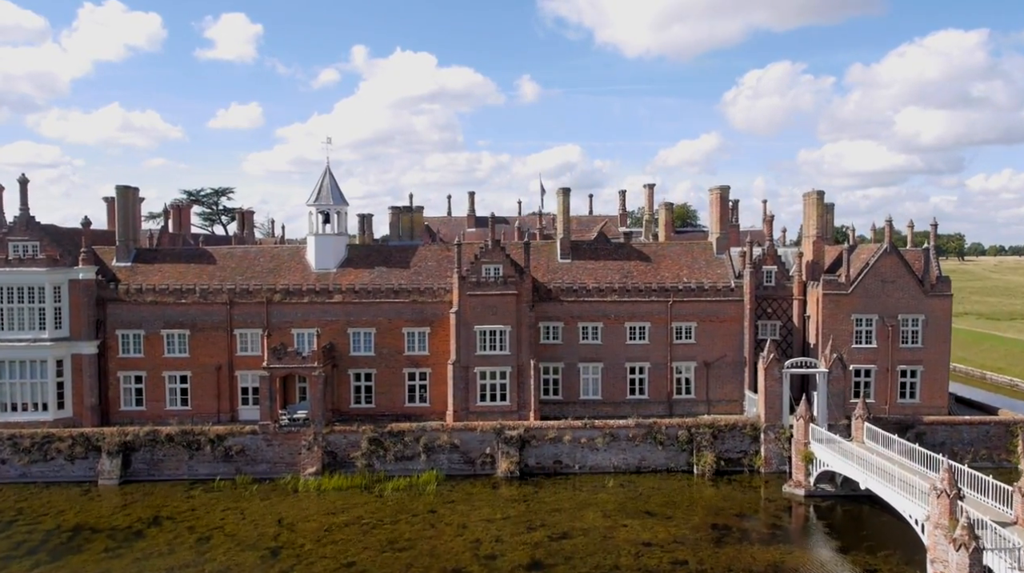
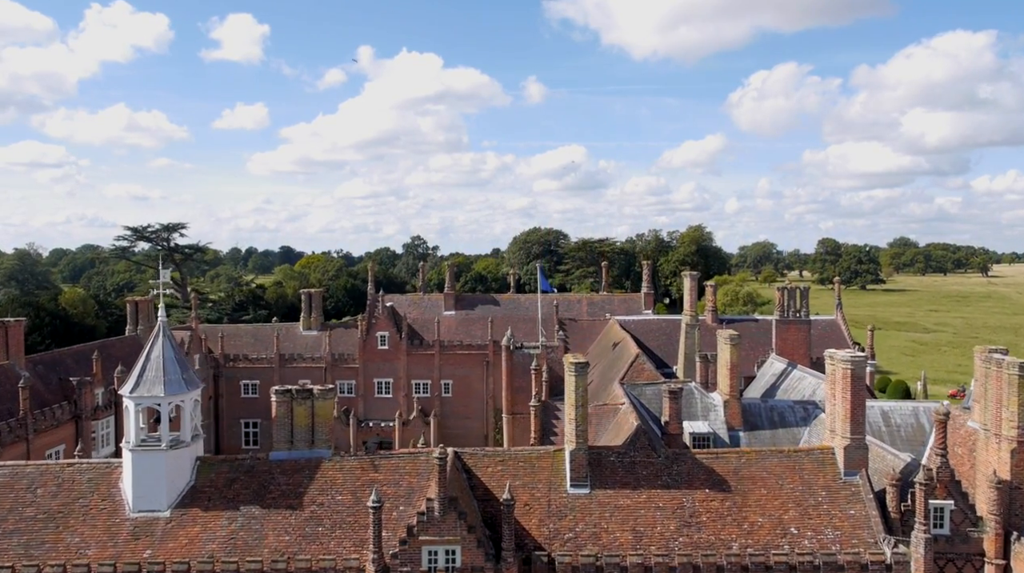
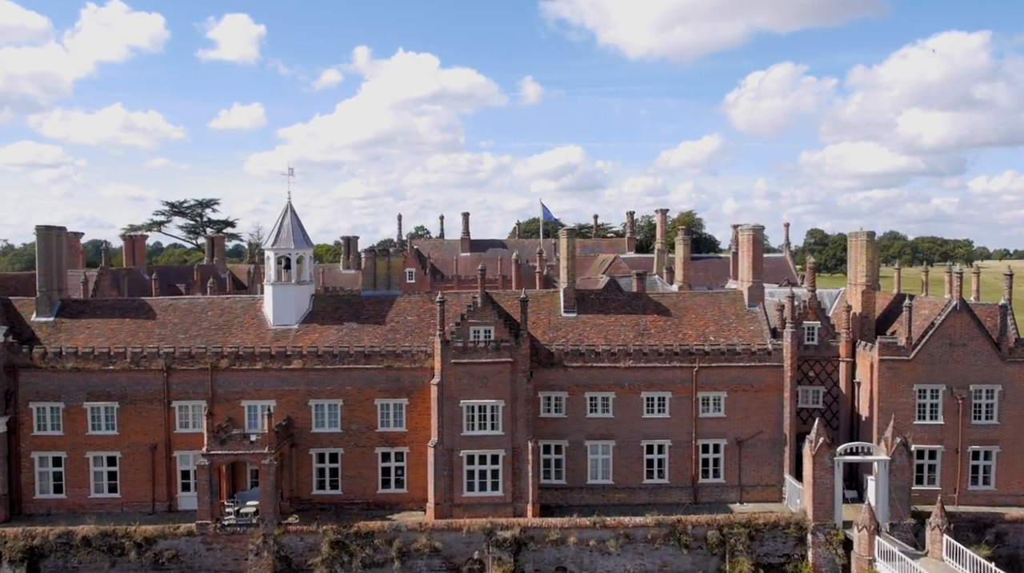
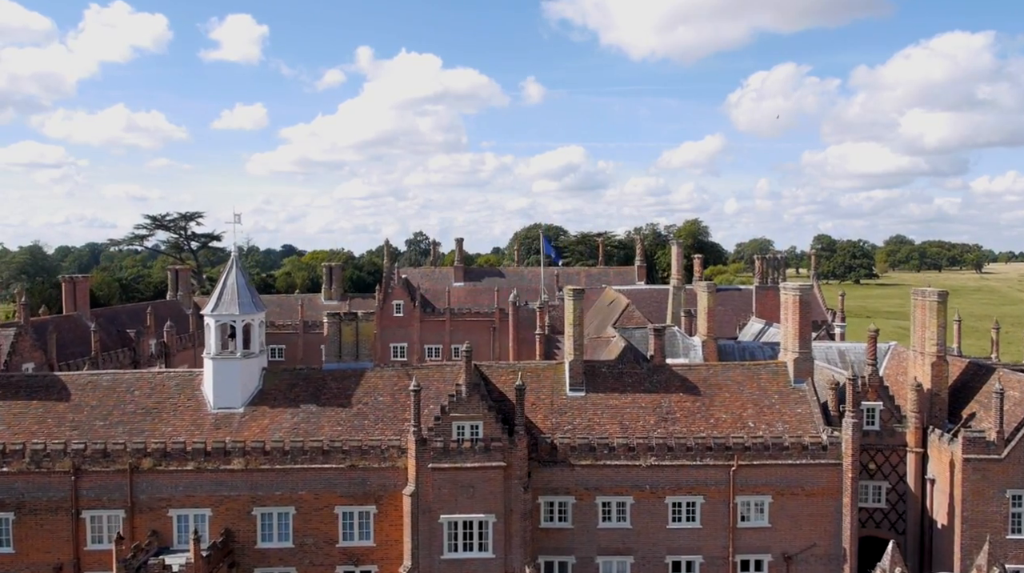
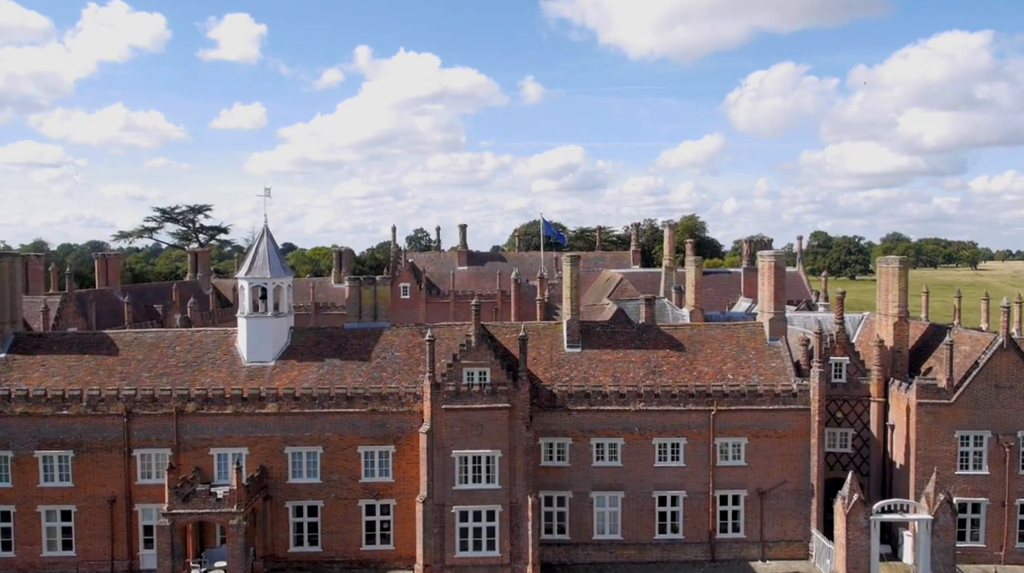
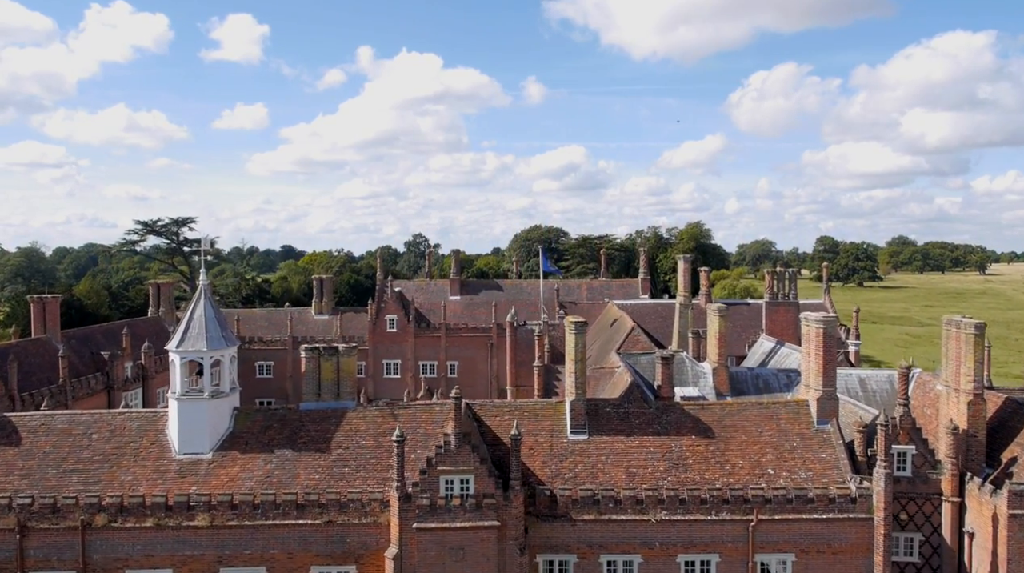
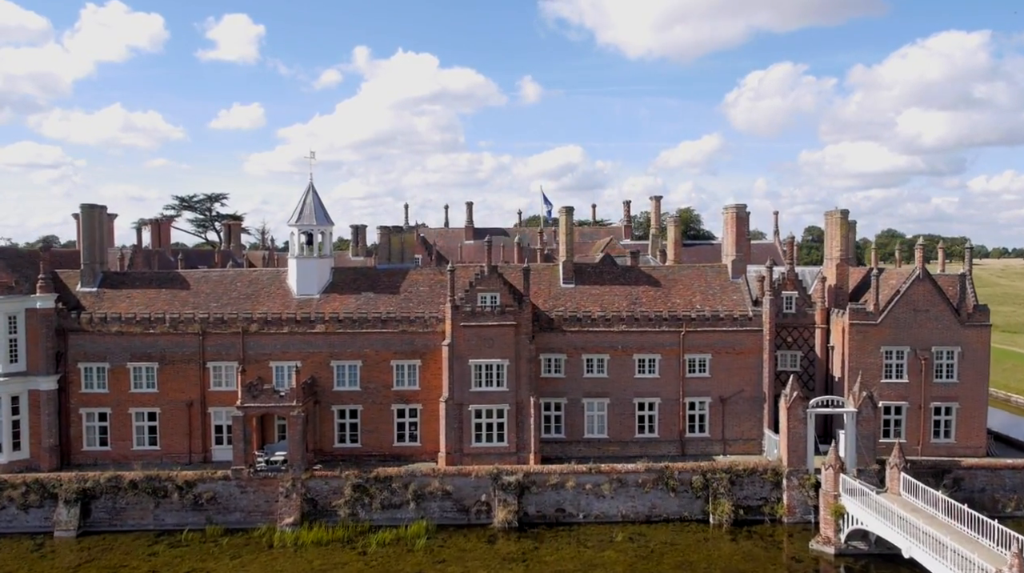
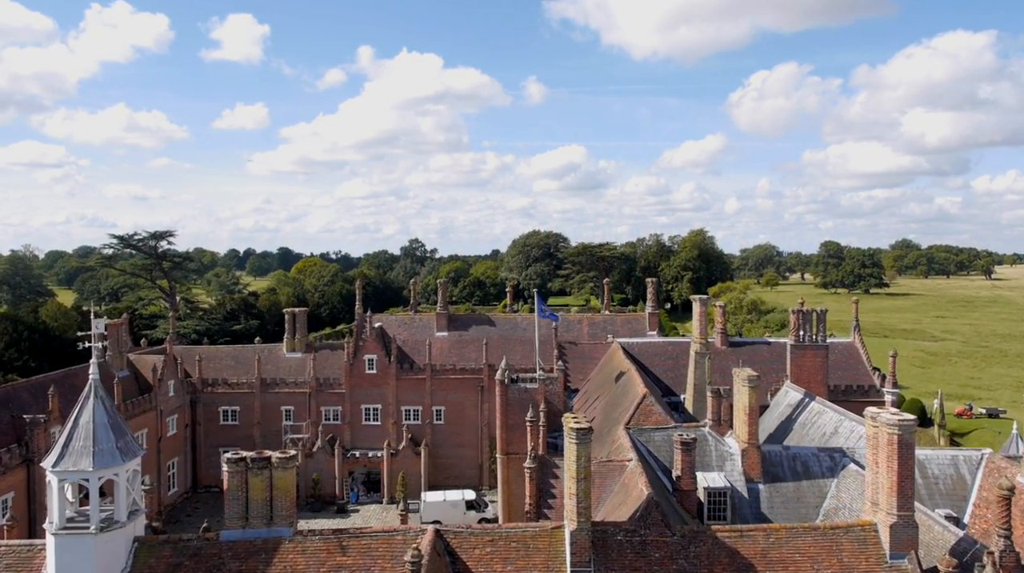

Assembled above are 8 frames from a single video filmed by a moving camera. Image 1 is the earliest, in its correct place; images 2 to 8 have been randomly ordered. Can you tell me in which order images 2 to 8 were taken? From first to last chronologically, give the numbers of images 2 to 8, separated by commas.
7, 3, 5, 4, 6, 2, 8
